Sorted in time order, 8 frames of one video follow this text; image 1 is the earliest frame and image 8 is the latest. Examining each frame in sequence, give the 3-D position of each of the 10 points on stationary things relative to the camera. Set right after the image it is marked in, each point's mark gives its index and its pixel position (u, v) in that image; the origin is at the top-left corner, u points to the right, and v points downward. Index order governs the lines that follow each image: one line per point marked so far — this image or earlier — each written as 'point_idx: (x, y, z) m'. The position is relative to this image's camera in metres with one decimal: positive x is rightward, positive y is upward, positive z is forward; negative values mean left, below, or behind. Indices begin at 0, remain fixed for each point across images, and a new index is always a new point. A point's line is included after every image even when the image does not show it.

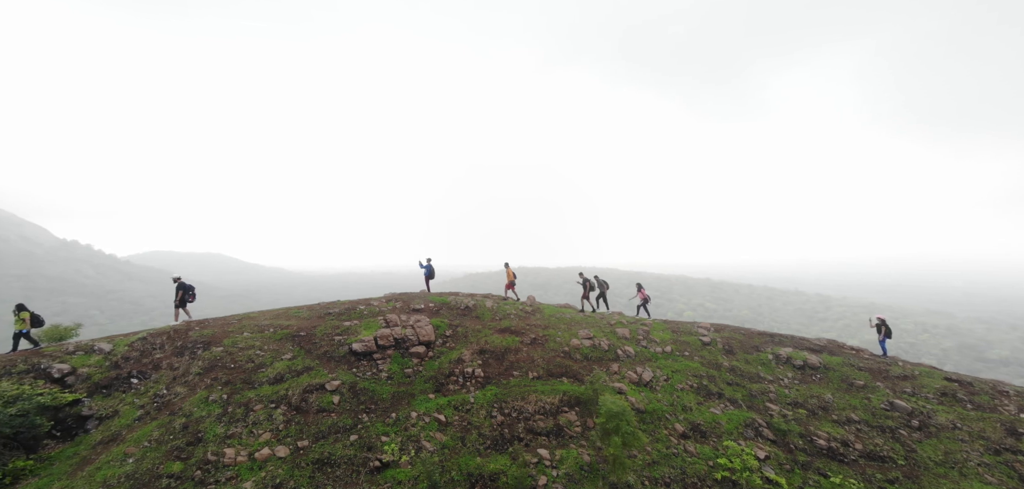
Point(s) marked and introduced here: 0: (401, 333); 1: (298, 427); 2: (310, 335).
0: (-5.1, -4.0, +19.8) m
1: (-7.0, -6.0, +14.6) m
2: (-9.0, -3.9, +19.3) m
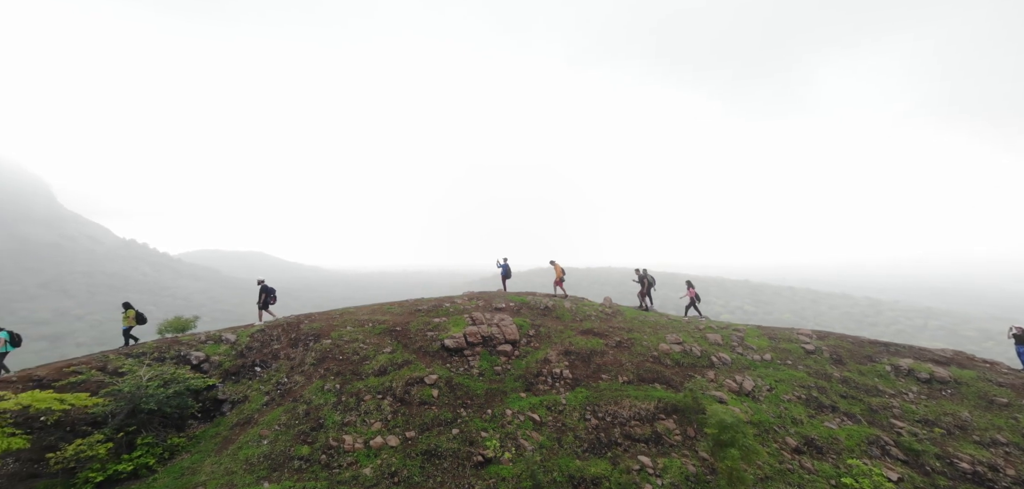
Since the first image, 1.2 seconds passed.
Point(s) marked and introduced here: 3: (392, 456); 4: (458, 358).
0: (-1.2, -4.0, +20.2) m
1: (-3.7, -6.0, +15.3) m
2: (-5.1, -3.9, +20.3) m
3: (-3.6, -6.4, +13.6) m
4: (-2.4, -4.8, +18.6) m
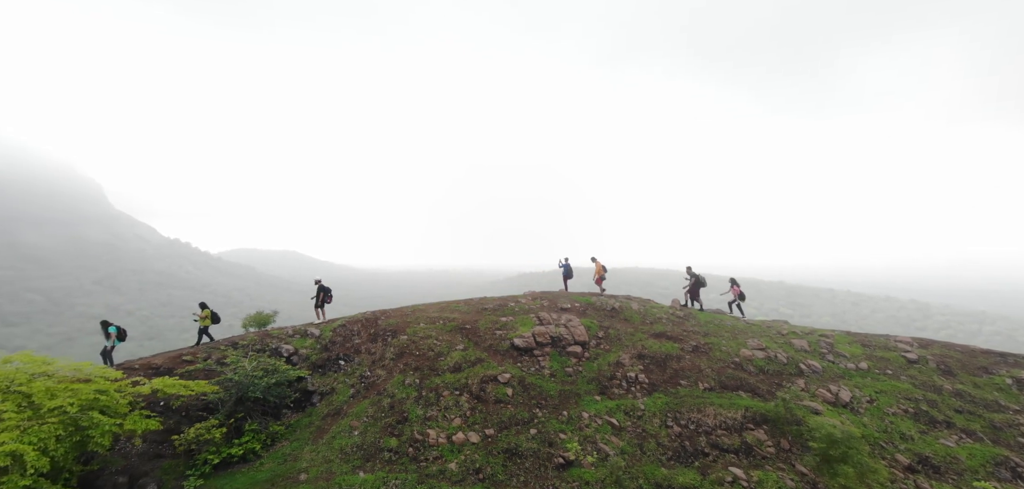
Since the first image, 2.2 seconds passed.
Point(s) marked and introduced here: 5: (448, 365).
0: (+2.0, -4.0, +20.1) m
1: (-1.1, -6.0, +15.4) m
2: (-1.9, -3.9, +20.5) m
3: (-1.2, -6.4, +13.7) m
4: (+0.6, -4.8, +18.6) m
5: (-2.7, -4.9, +17.7) m
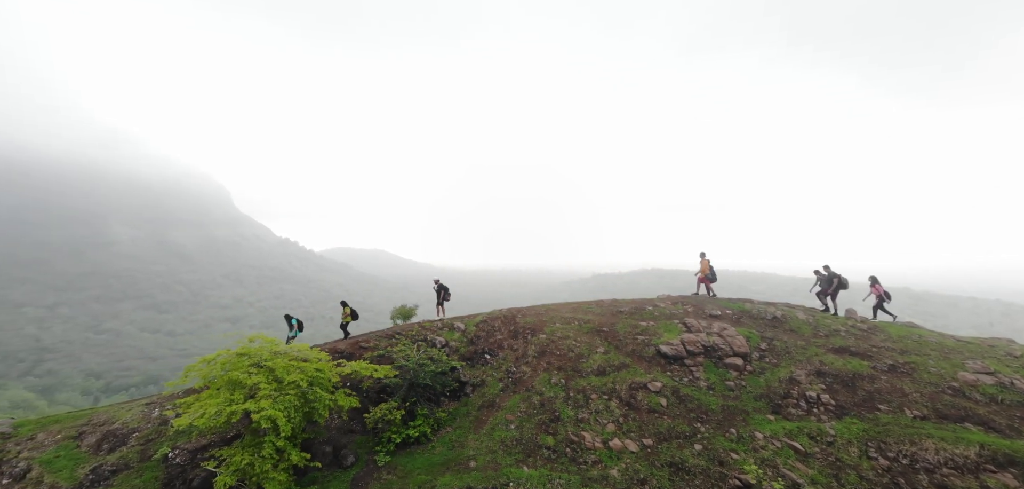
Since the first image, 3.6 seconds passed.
0: (+8.2, -3.9, +18.4) m
1: (+4.1, -5.9, +14.6) m
2: (+4.5, -3.9, +19.8) m
3: (+3.6, -6.3, +13.0) m
4: (+6.5, -4.7, +17.3) m
5: (+3.1, -4.8, +17.3) m
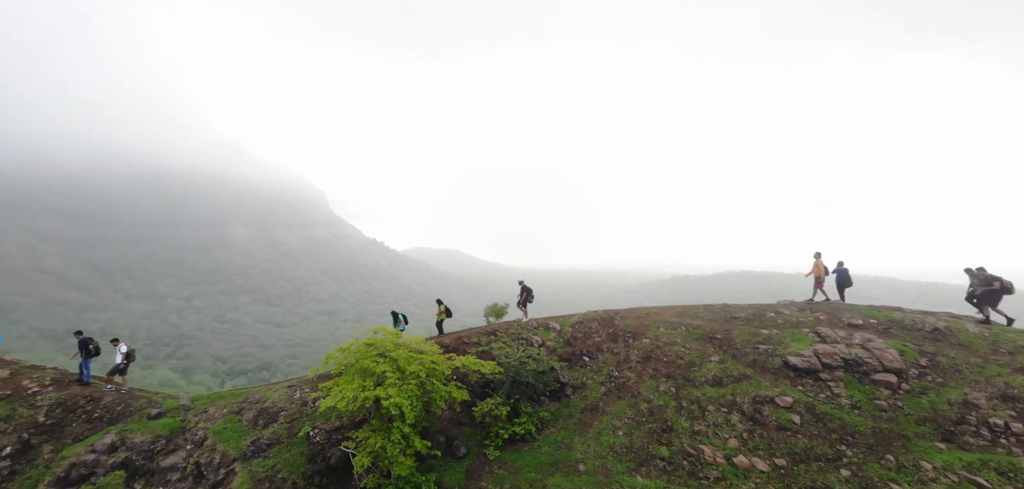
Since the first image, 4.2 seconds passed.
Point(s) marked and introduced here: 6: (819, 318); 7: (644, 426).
0: (+12.3, -3.9, +16.1) m
1: (+7.5, -5.8, +13.2) m
2: (+8.9, -3.8, +18.2) m
3: (+6.7, -6.3, +11.7) m
4: (+10.4, -4.7, +15.4) m
5: (+7.0, -4.8, +16.0) m
6: (+13.5, -3.2, +19.5) m
7: (+4.3, -5.9, +14.5) m
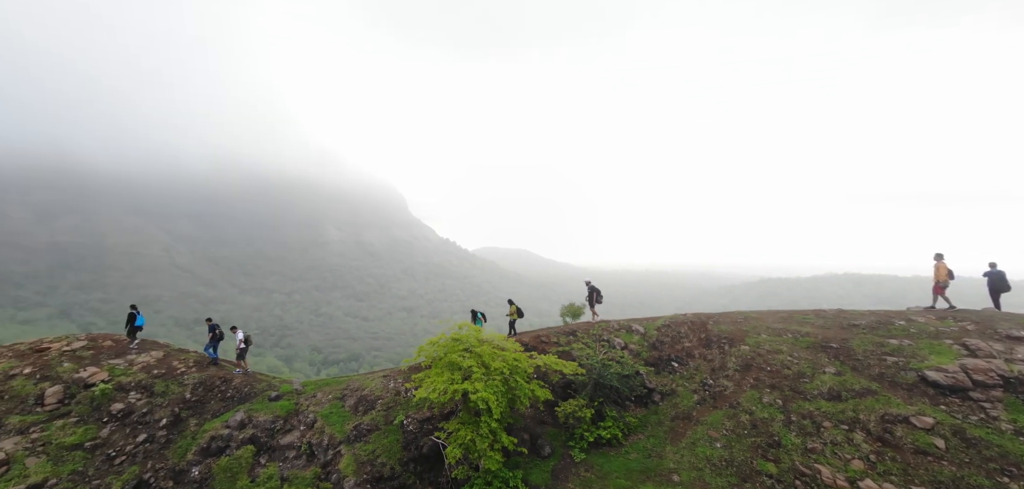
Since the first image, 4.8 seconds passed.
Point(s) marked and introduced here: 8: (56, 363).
0: (+15.2, -3.7, +13.5) m
1: (+10.0, -5.7, +11.4) m
2: (+12.3, -3.7, +16.1) m
3: (+8.9, -6.1, +10.1) m
4: (+13.2, -4.5, +13.1) m
5: (+10.0, -4.7, +14.3) m
6: (+17.0, -3.1, +16.5) m
7: (+7.1, -5.8, +13.3) m
8: (-17.2, -4.5, +16.9) m
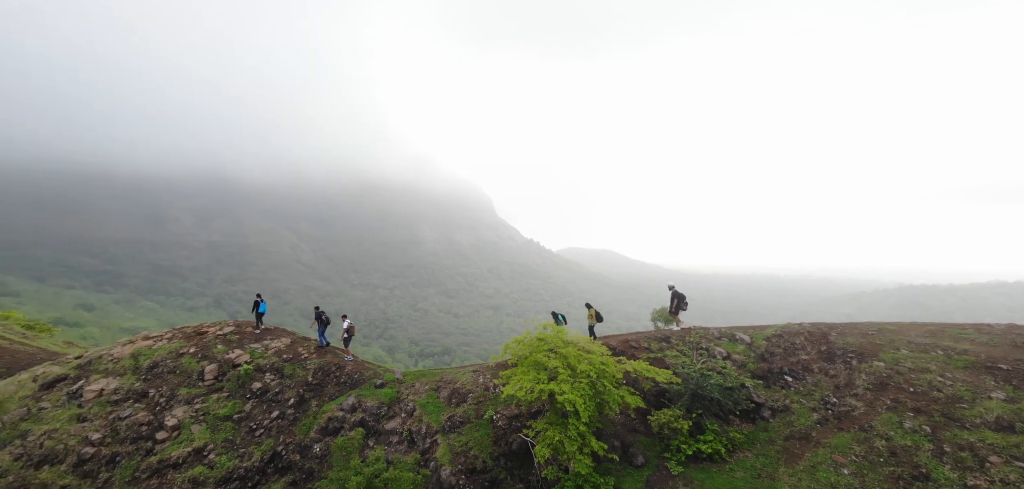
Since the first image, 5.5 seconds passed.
0: (+17.5, -3.7, +9.9) m
1: (+11.9, -5.6, +9.0) m
2: (+15.2, -3.7, +13.1) m
3: (+10.6, -6.0, +7.9) m
4: (+15.5, -4.5, +9.9) m
5: (+12.6, -4.6, +11.8) m
6: (+19.9, -3.0, +12.5) m
7: (+9.5, -5.8, +11.4) m
8: (-13.5, -4.4, +20.0) m
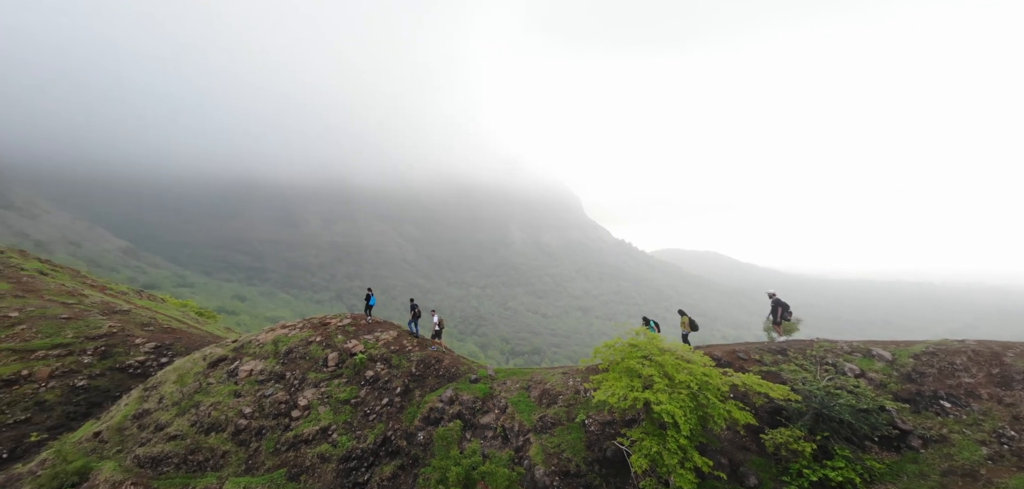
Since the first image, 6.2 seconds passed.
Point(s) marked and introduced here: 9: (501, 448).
0: (+18.9, -3.6, +5.7) m
1: (+13.3, -5.6, +6.0) m
2: (+17.4, -3.6, +9.3) m
3: (+11.8, -6.0, +5.3) m
4: (+17.0, -4.4, +6.2) m
5: (+14.6, -4.6, +8.6) m
6: (+21.8, -3.0, +7.8) m
7: (+11.5, -5.7, +8.9) m
8: (-9.1, -4.5, +22.2) m
9: (-0.5, -7.4, +16.2) m
